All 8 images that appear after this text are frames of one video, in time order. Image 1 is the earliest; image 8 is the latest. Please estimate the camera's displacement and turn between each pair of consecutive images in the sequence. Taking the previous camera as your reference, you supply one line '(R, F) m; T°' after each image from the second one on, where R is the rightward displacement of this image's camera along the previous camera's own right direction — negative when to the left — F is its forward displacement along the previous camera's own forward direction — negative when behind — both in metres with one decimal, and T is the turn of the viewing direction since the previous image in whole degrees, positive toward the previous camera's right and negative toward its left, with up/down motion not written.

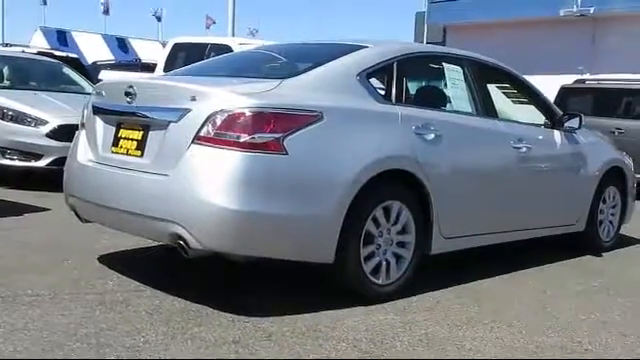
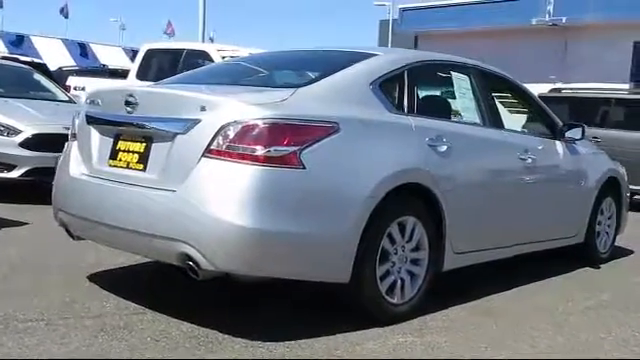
(-0.3, +0.3) m; +3°
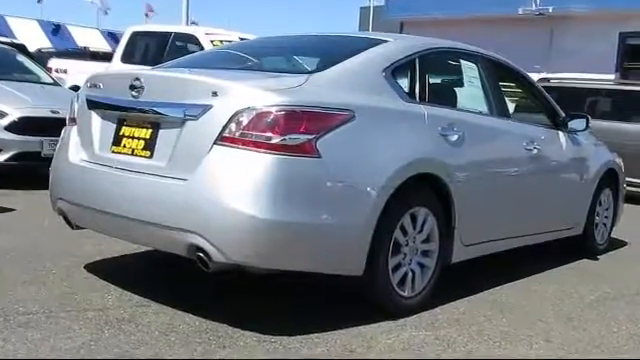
(-0.2, +0.1) m; +2°
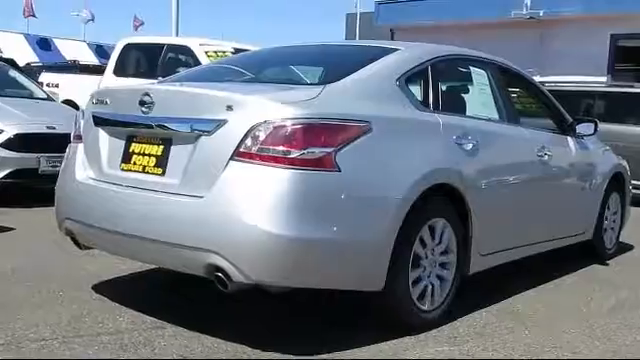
(-0.2, +0.1) m; +1°
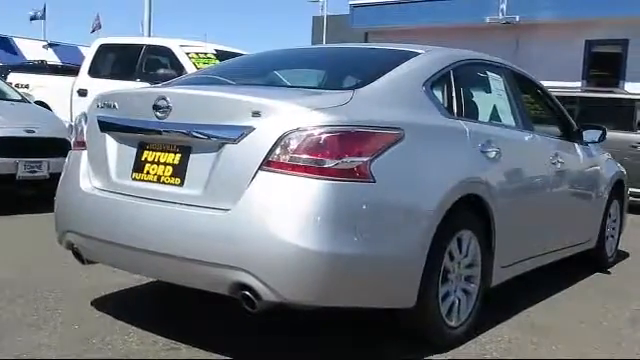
(-0.3, +0.3) m; +3°
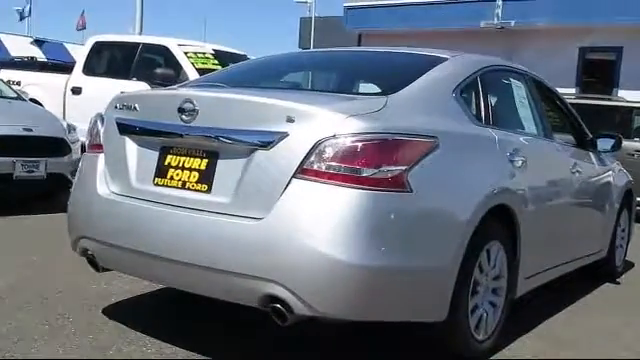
(-0.2, +0.1) m; +1°
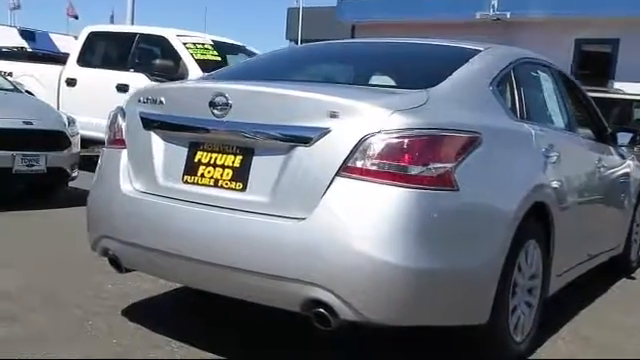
(-0.3, +0.2) m; +1°
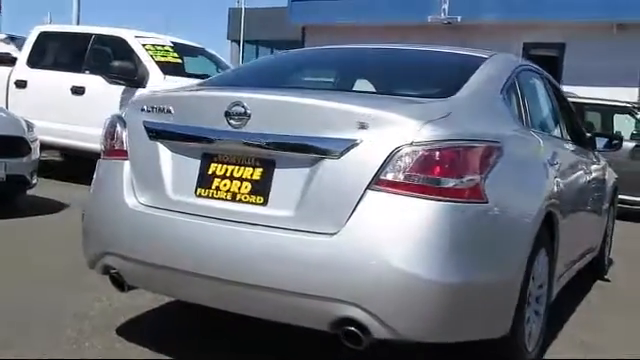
(-0.4, +0.1) m; +5°
